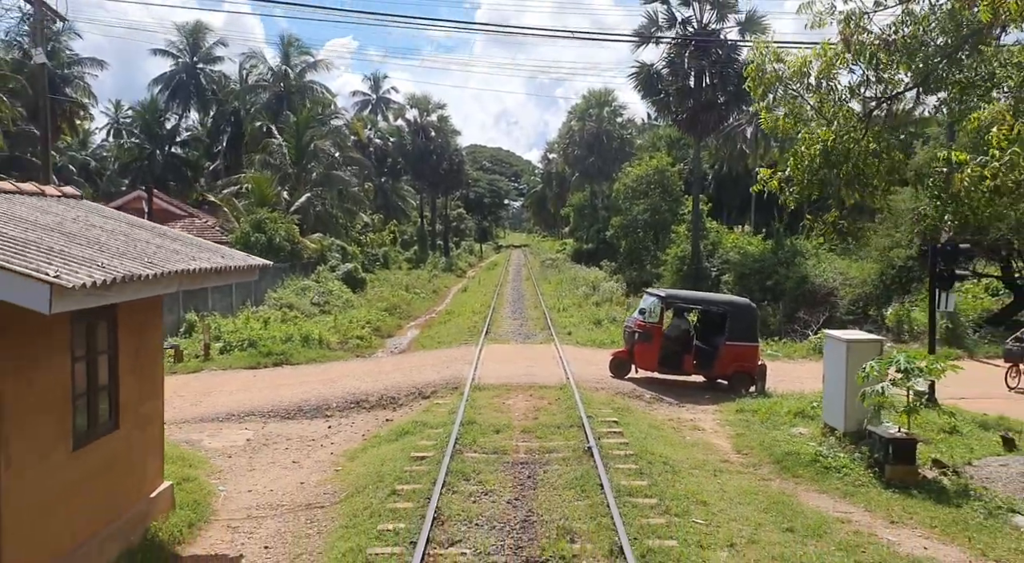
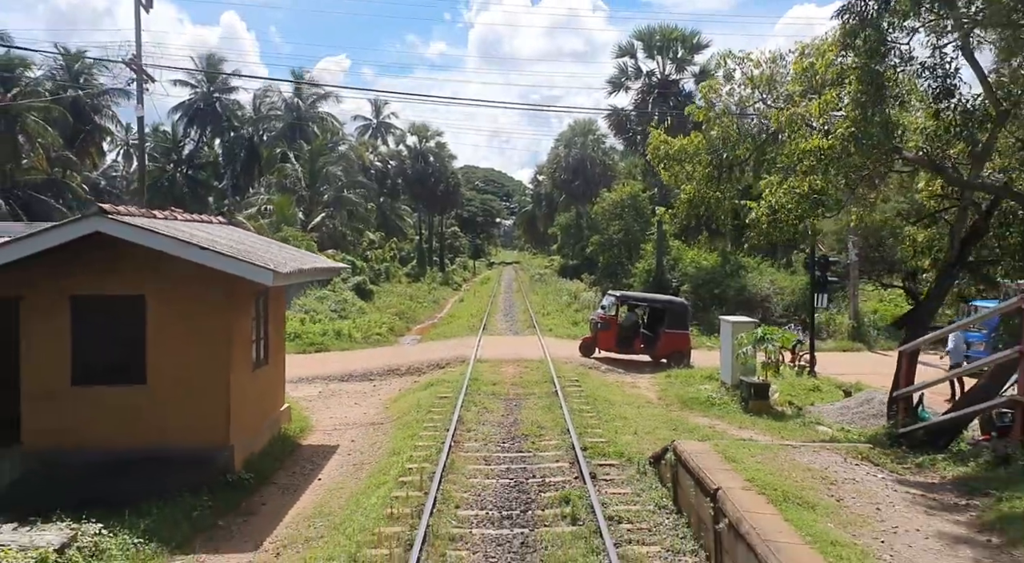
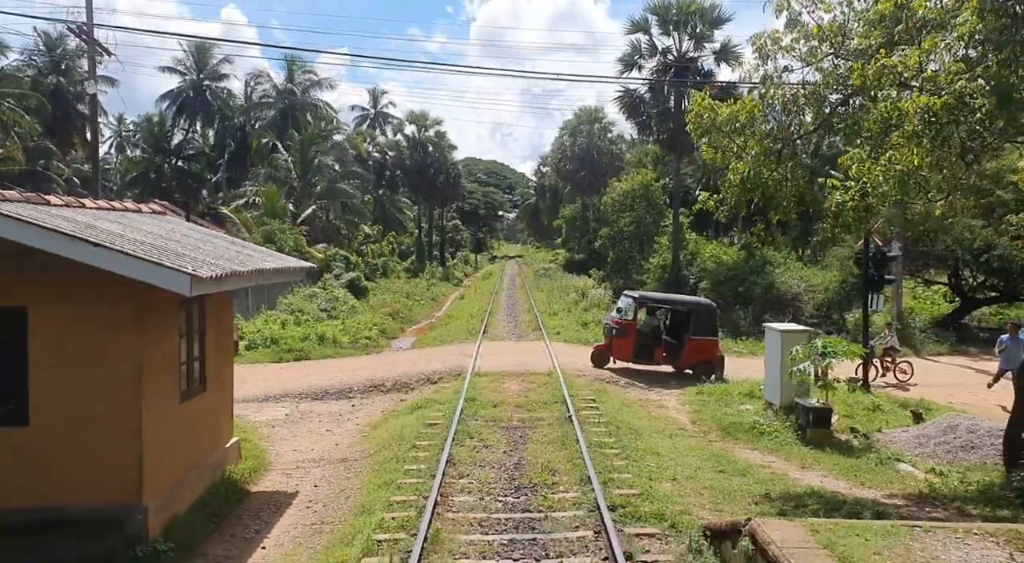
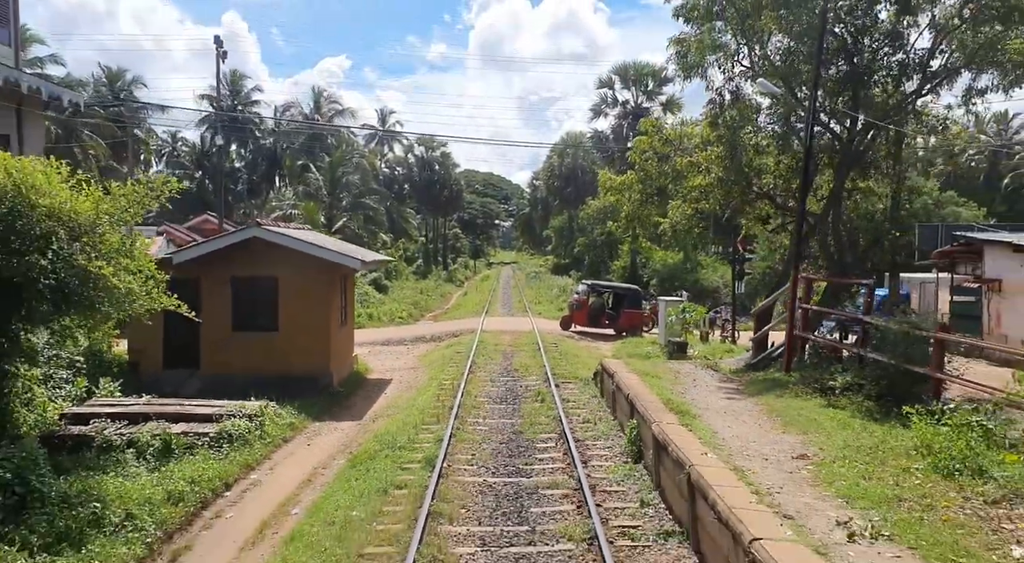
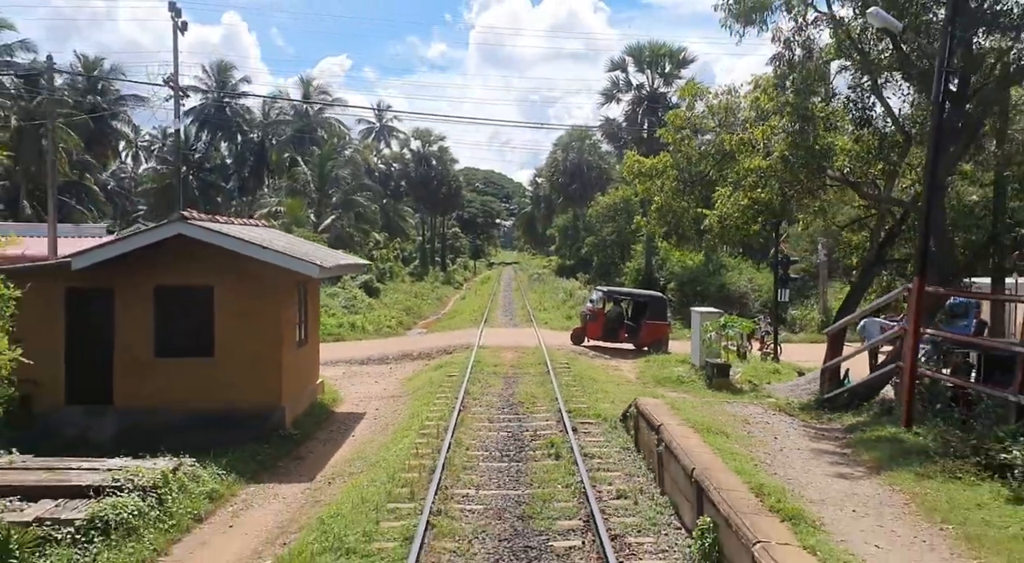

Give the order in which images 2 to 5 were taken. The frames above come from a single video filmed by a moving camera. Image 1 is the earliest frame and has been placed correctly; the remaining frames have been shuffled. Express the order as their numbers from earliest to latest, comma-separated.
3, 2, 5, 4
